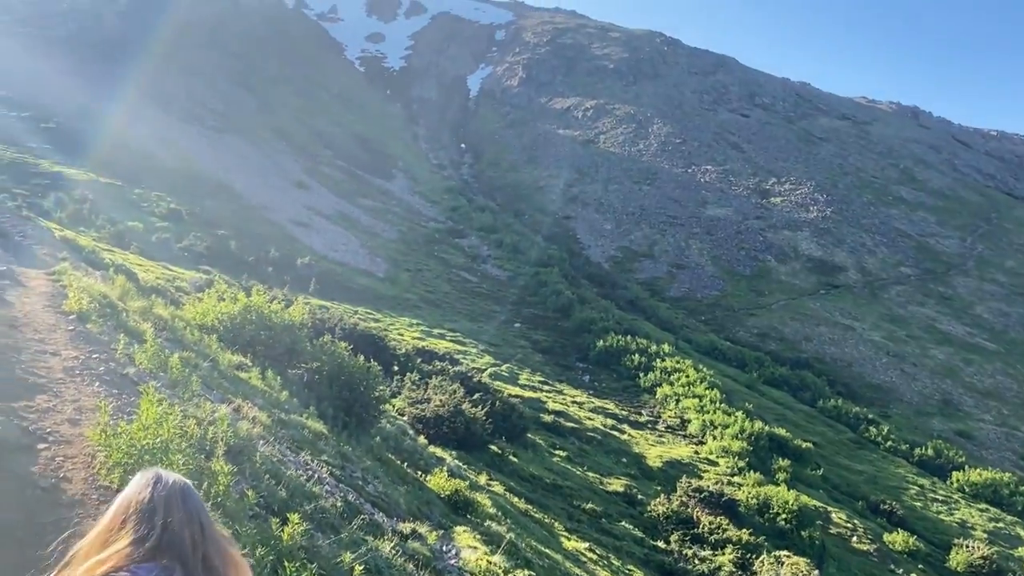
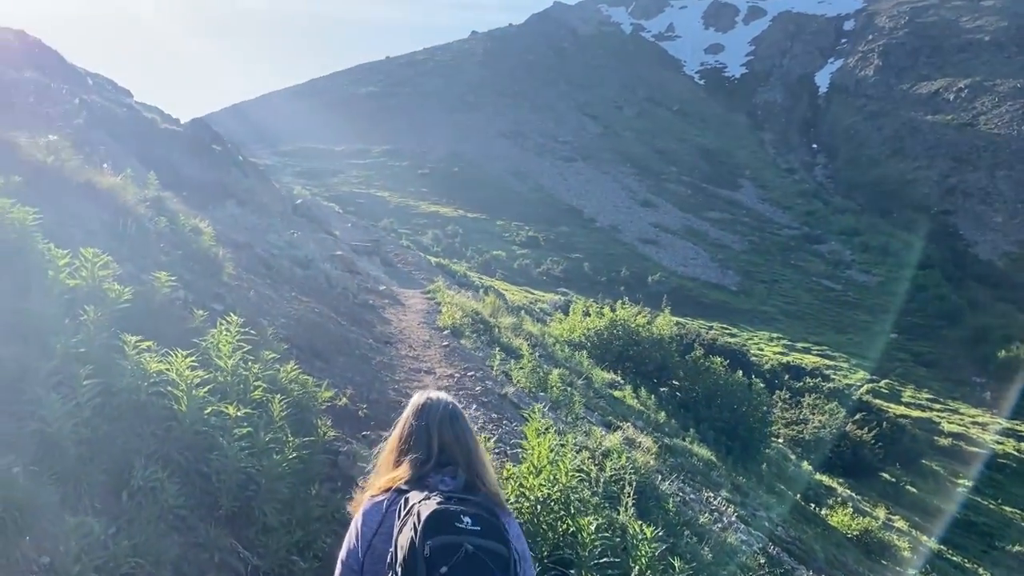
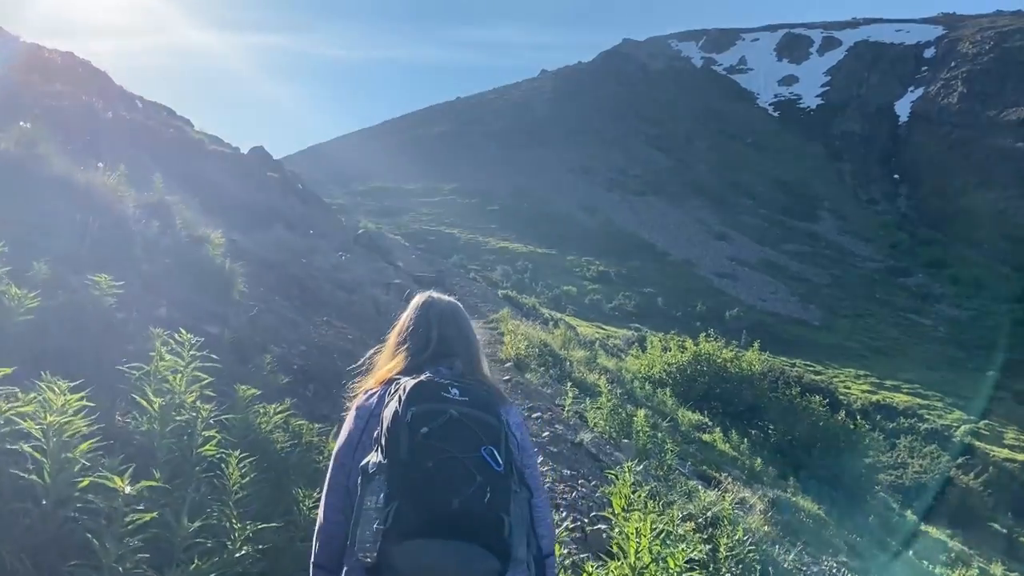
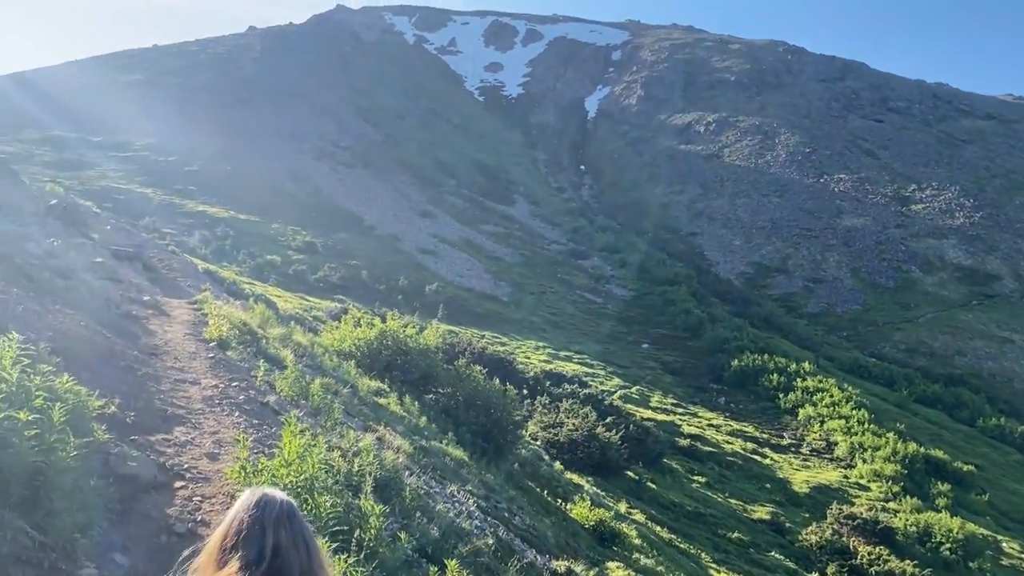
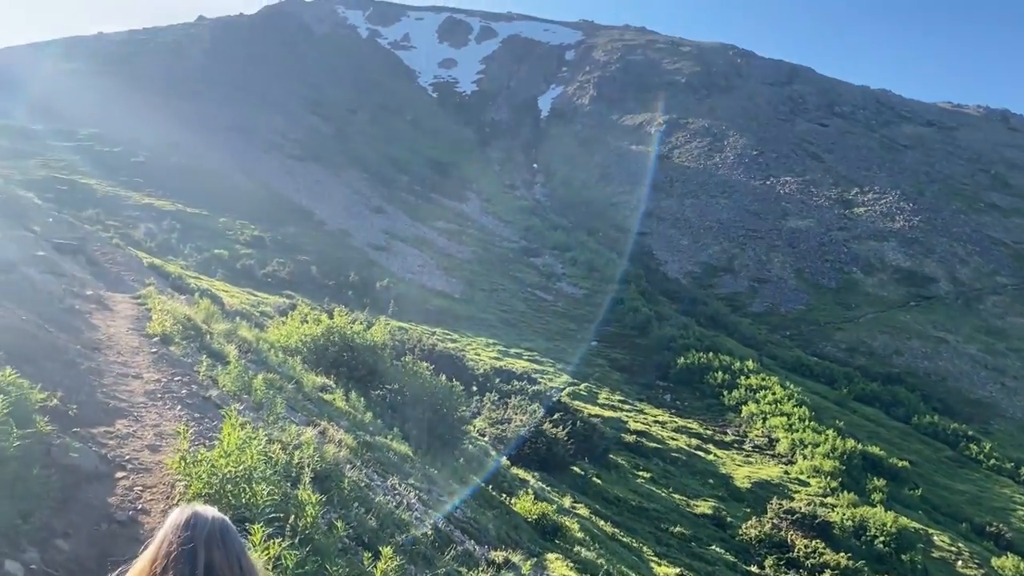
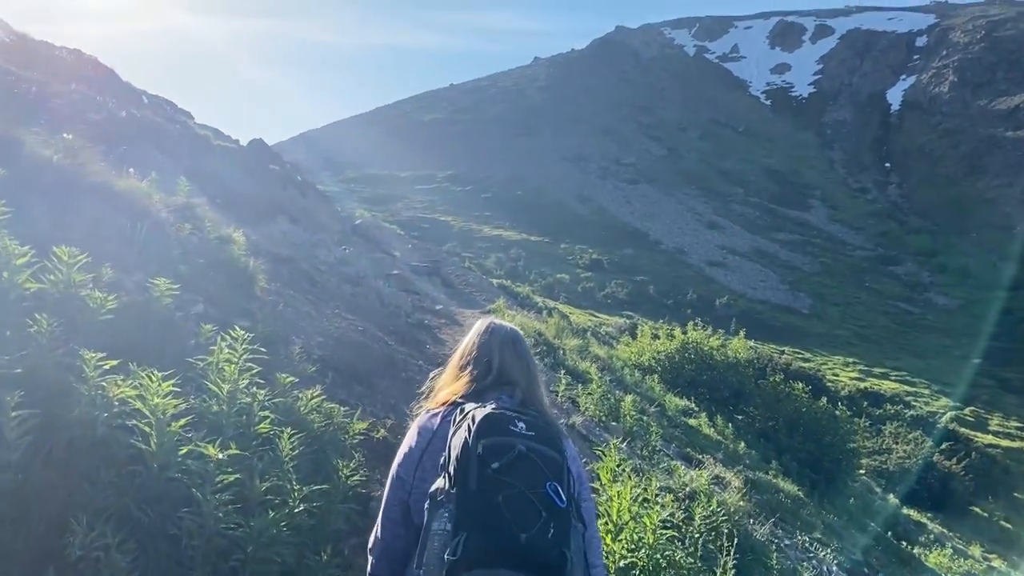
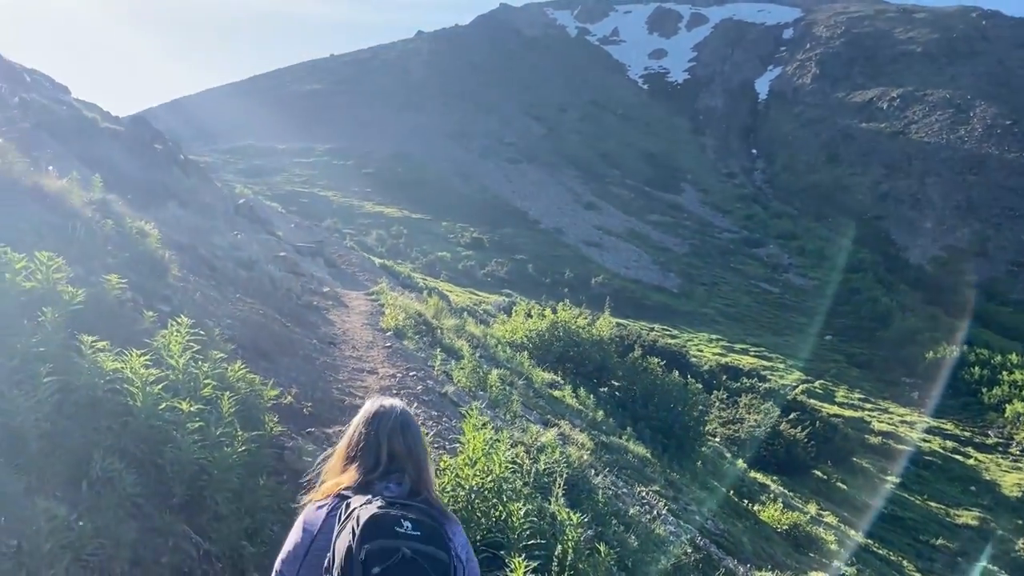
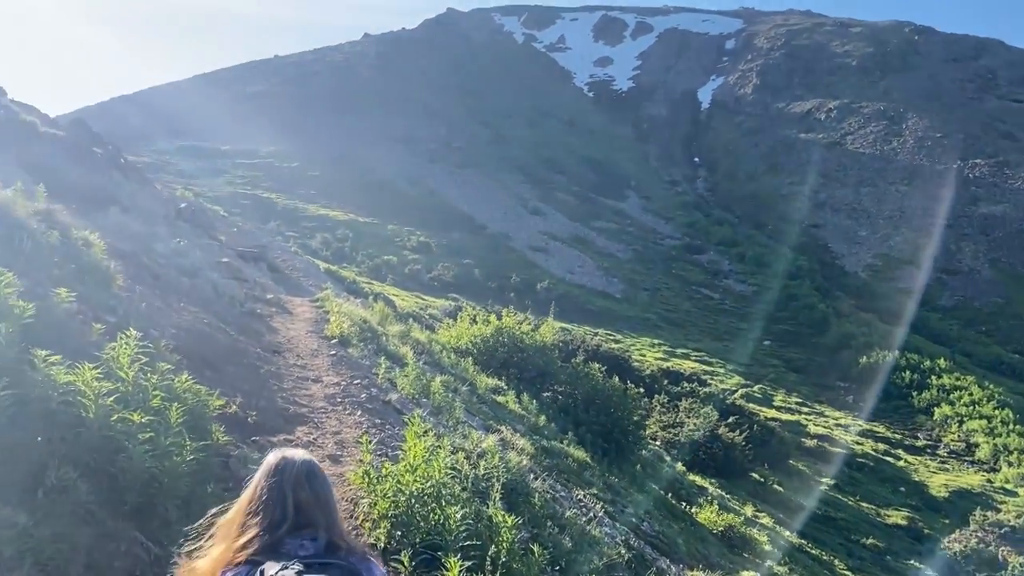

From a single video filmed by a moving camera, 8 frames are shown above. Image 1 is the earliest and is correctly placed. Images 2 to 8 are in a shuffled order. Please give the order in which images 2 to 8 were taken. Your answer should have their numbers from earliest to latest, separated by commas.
5, 4, 8, 7, 2, 6, 3
